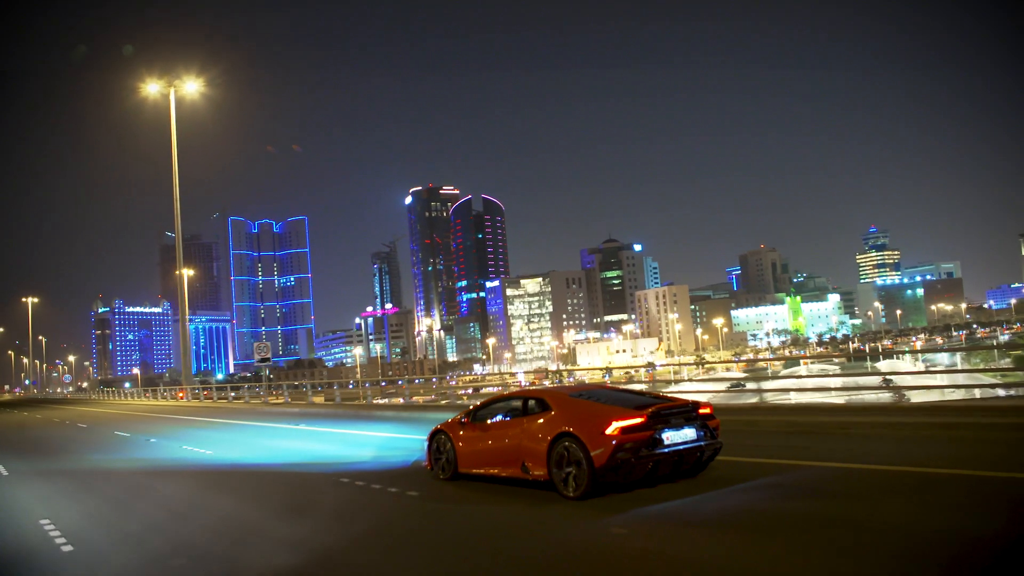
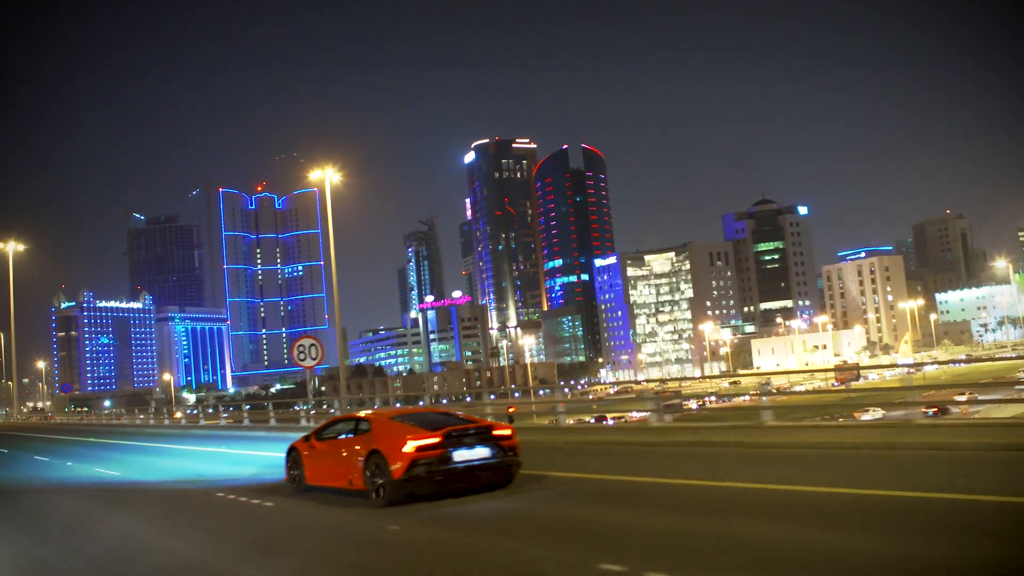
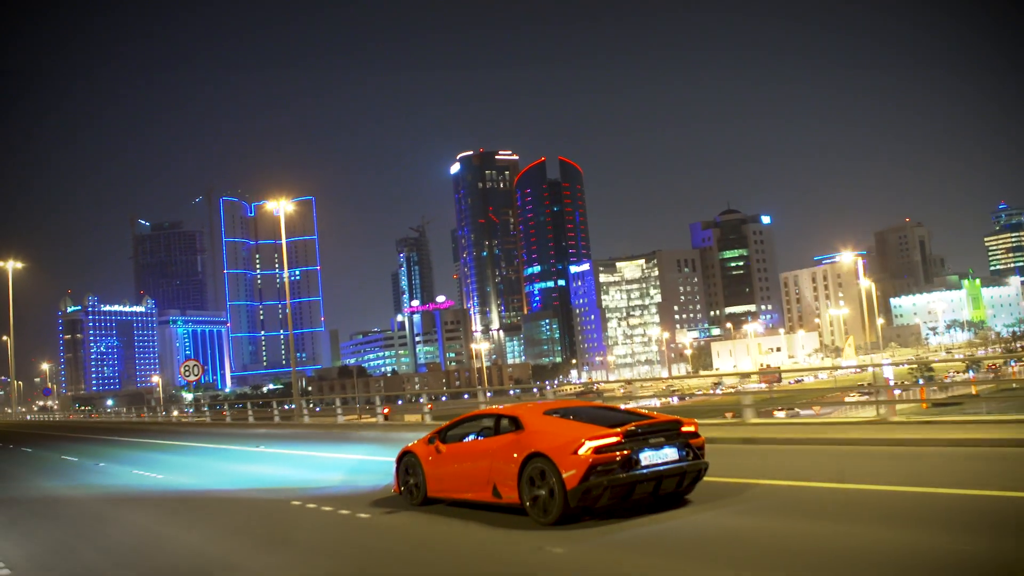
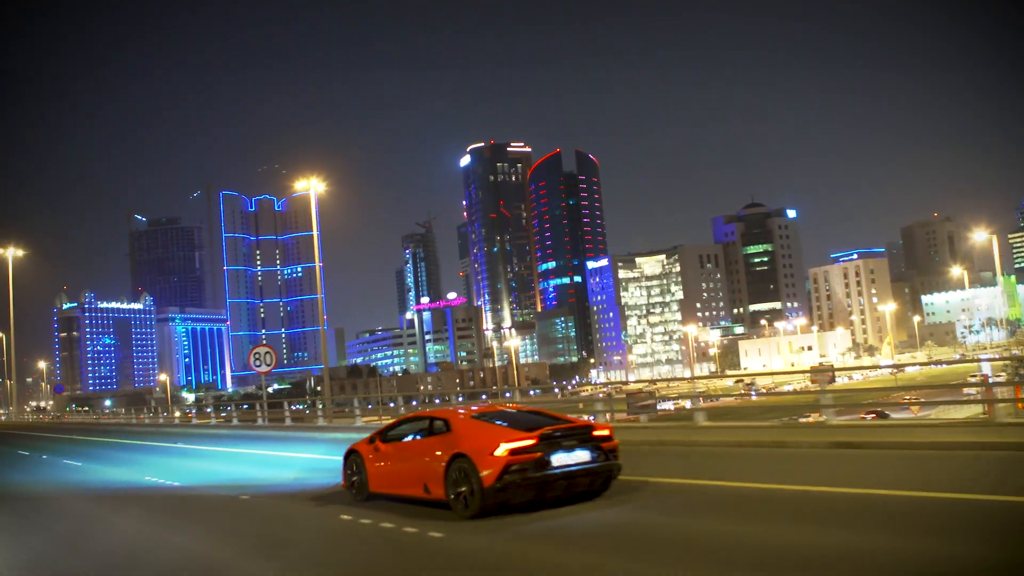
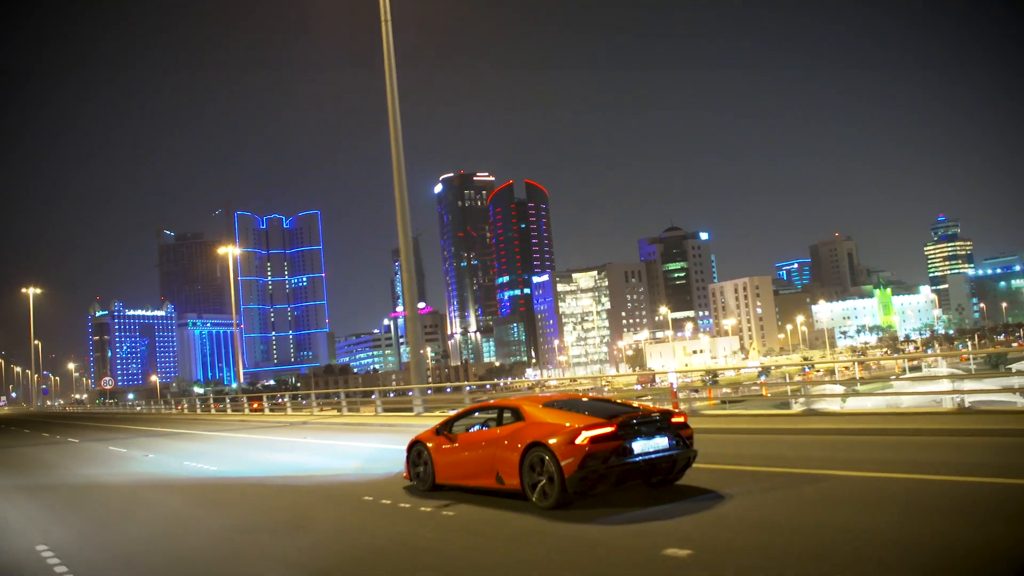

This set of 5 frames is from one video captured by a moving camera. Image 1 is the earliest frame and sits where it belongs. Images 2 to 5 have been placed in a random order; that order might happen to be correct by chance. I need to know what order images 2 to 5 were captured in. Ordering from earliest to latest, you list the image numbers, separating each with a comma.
5, 3, 4, 2
